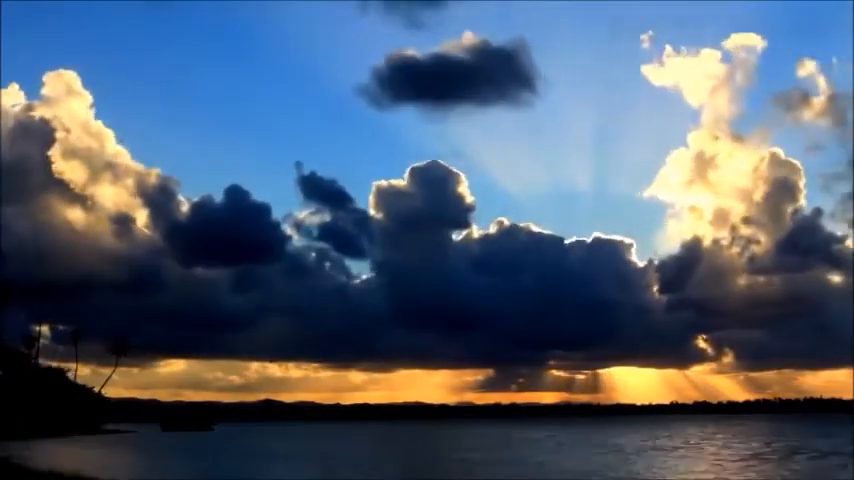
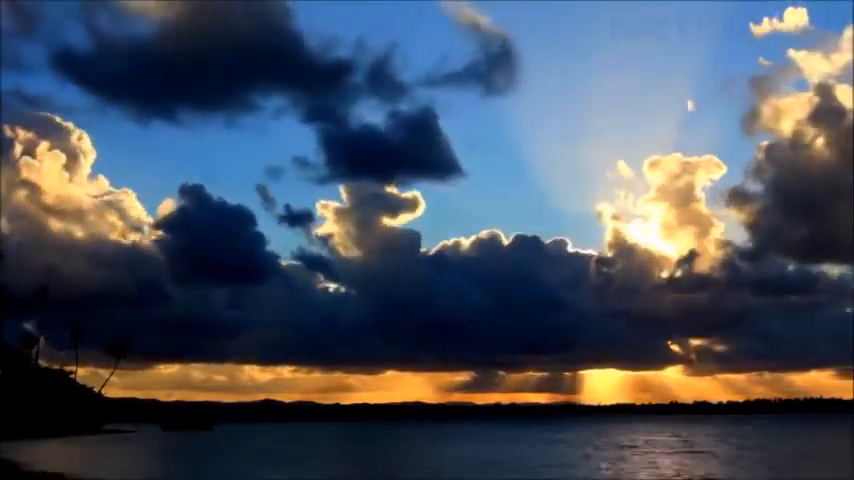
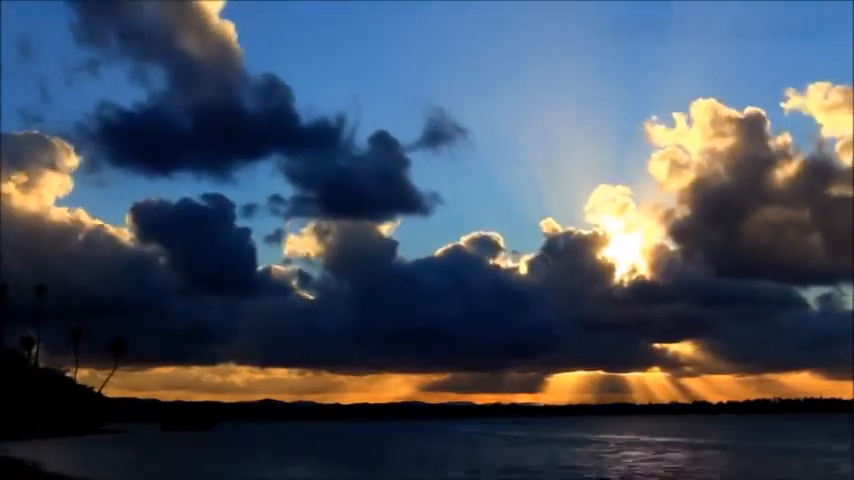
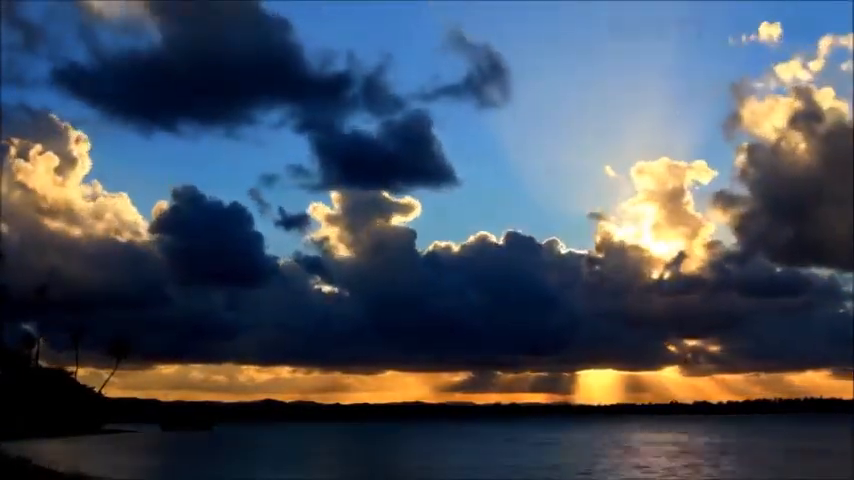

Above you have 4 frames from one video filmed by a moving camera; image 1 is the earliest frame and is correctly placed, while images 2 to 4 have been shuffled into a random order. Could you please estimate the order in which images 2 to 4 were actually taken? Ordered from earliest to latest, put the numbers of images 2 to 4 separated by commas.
2, 4, 3
